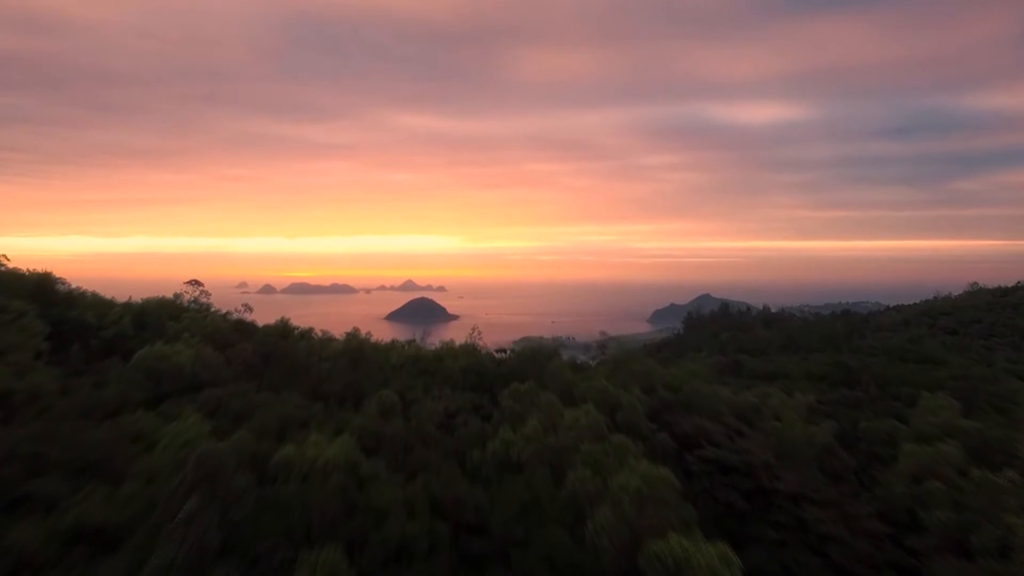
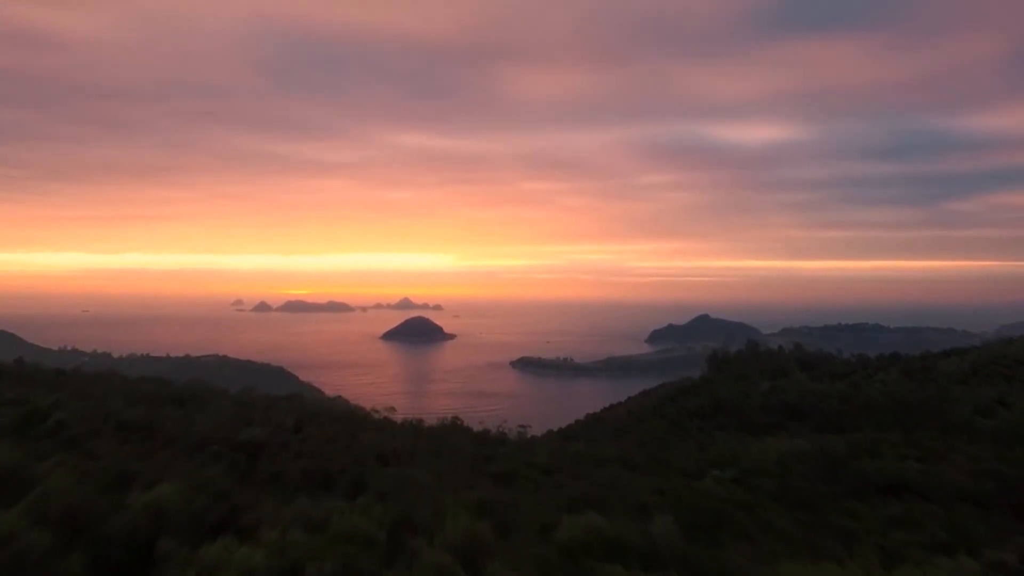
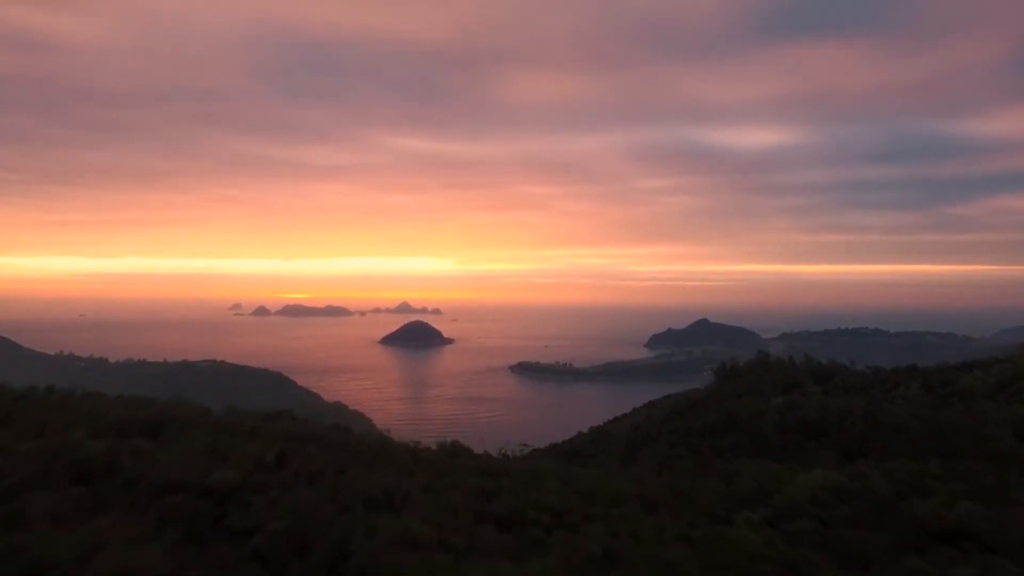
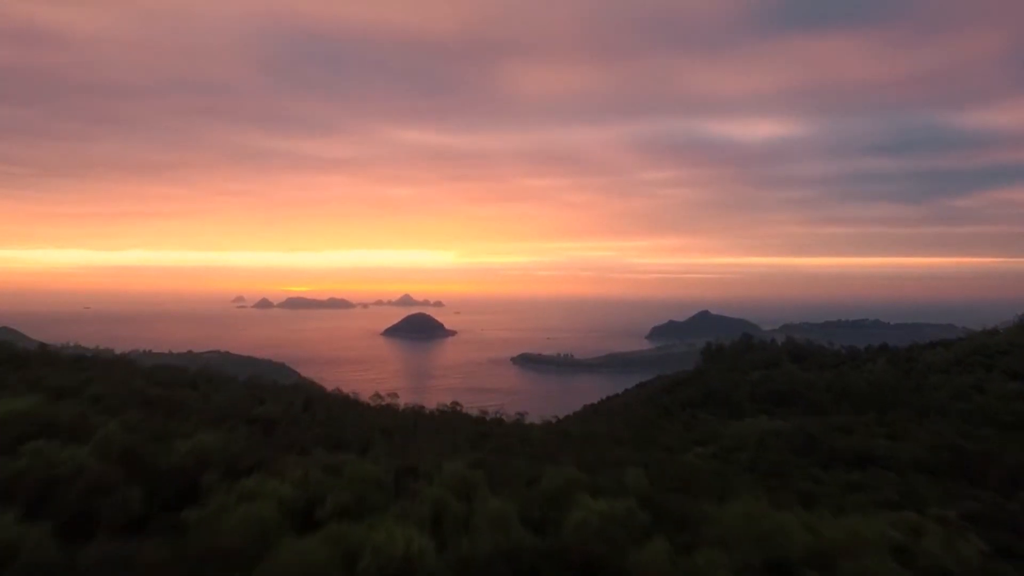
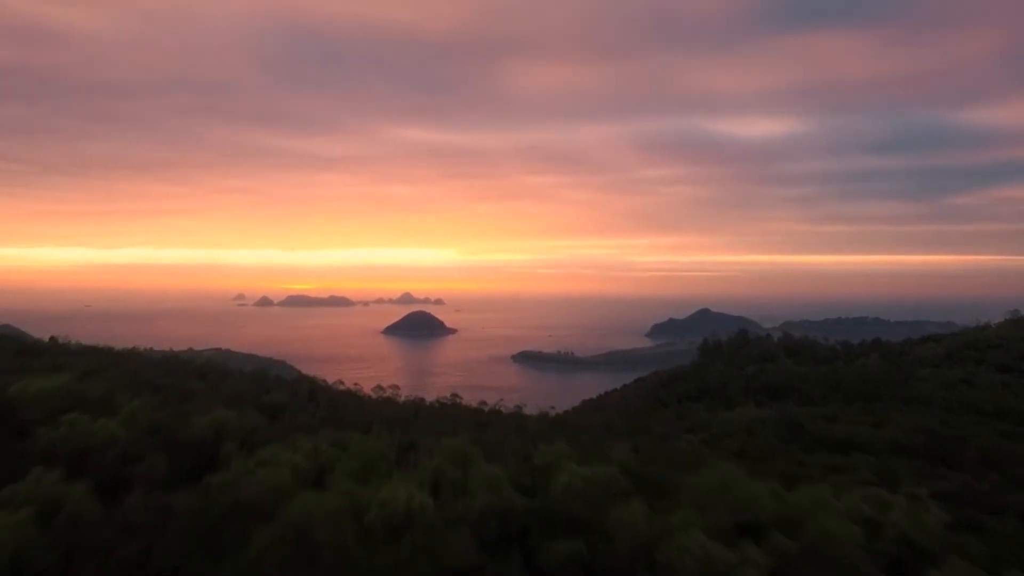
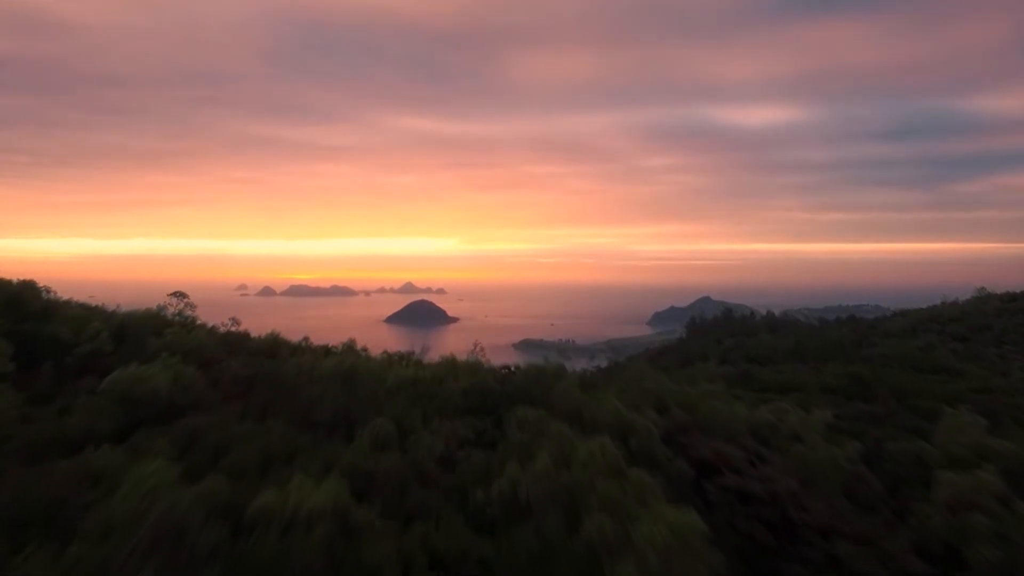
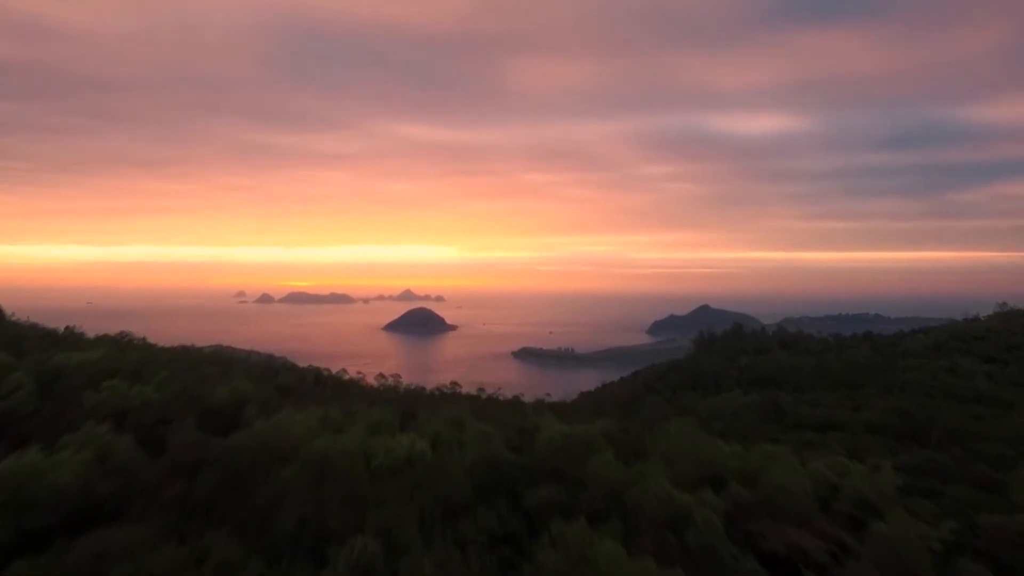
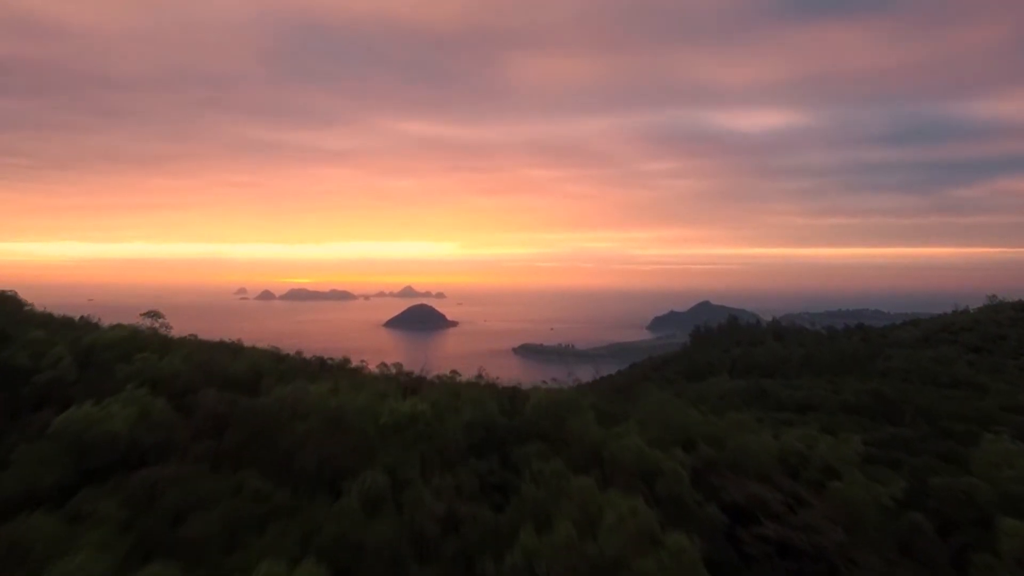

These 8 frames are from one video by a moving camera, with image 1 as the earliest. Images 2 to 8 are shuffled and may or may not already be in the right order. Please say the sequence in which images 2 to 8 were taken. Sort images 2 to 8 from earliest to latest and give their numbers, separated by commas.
6, 8, 7, 5, 4, 2, 3
